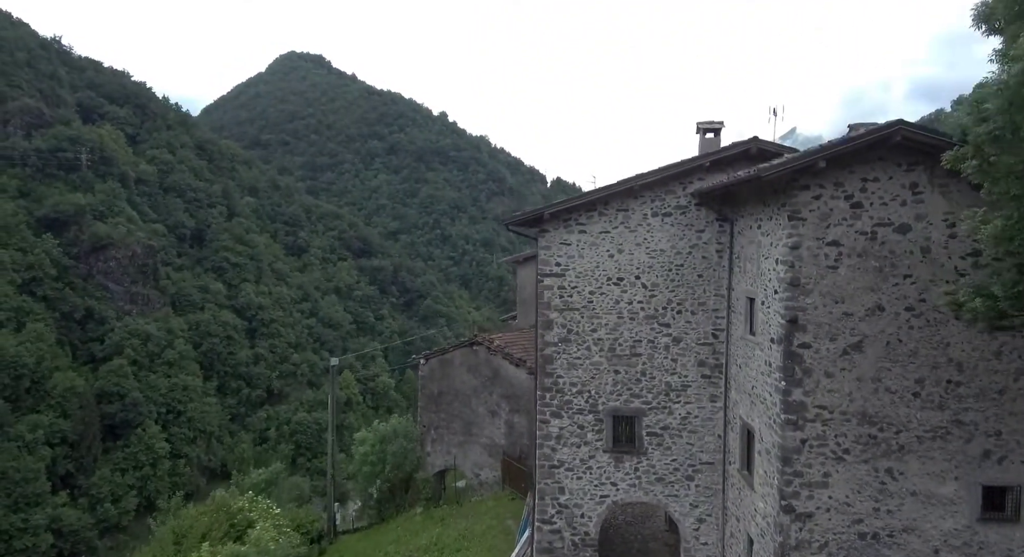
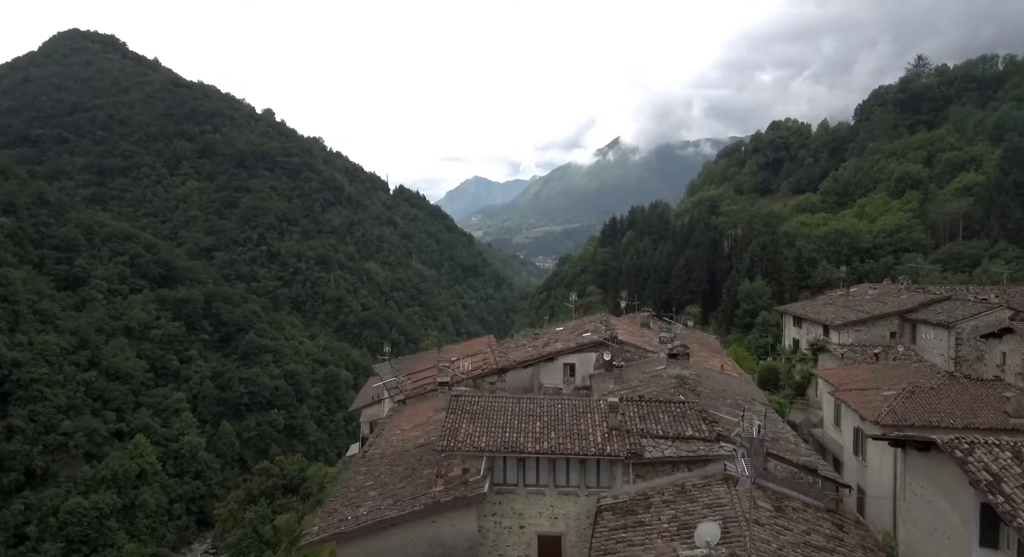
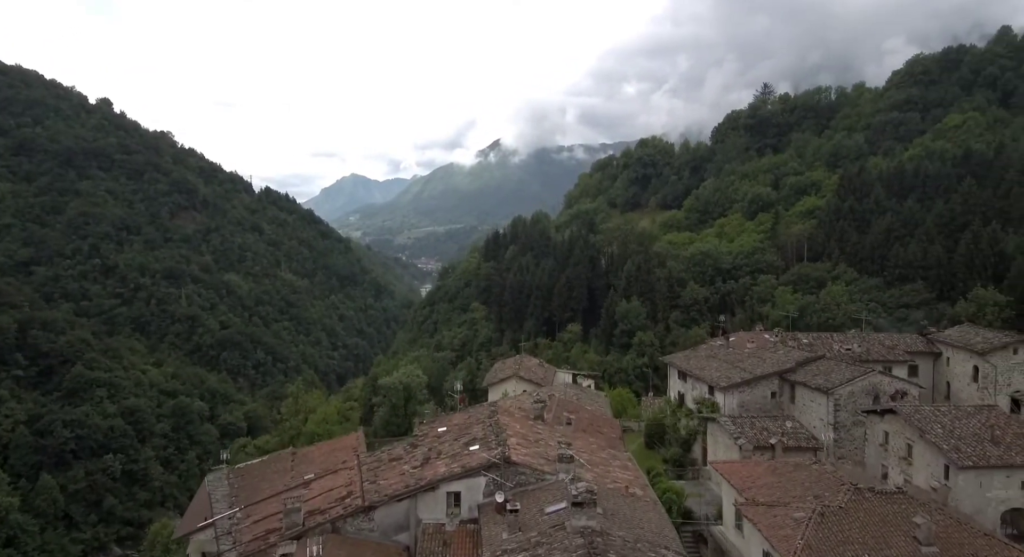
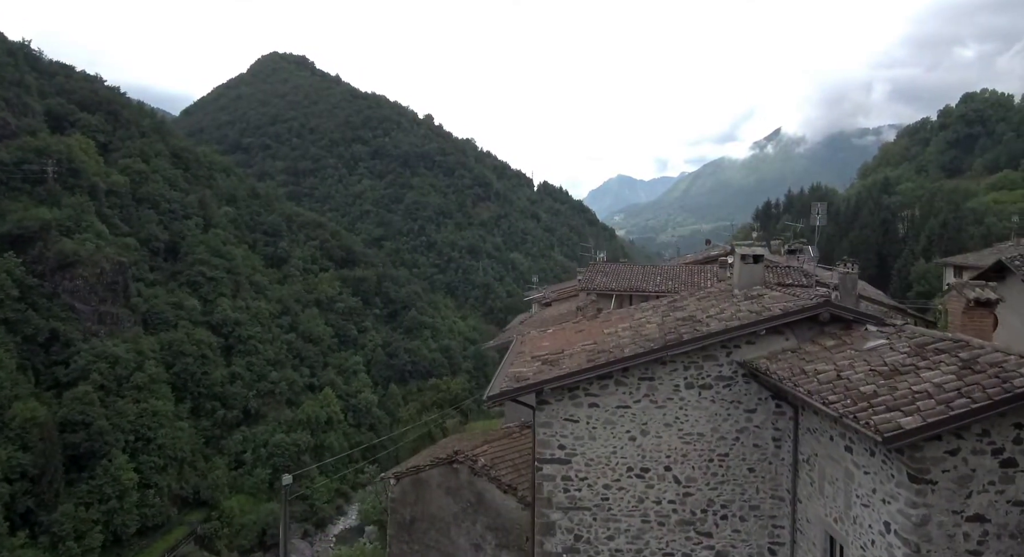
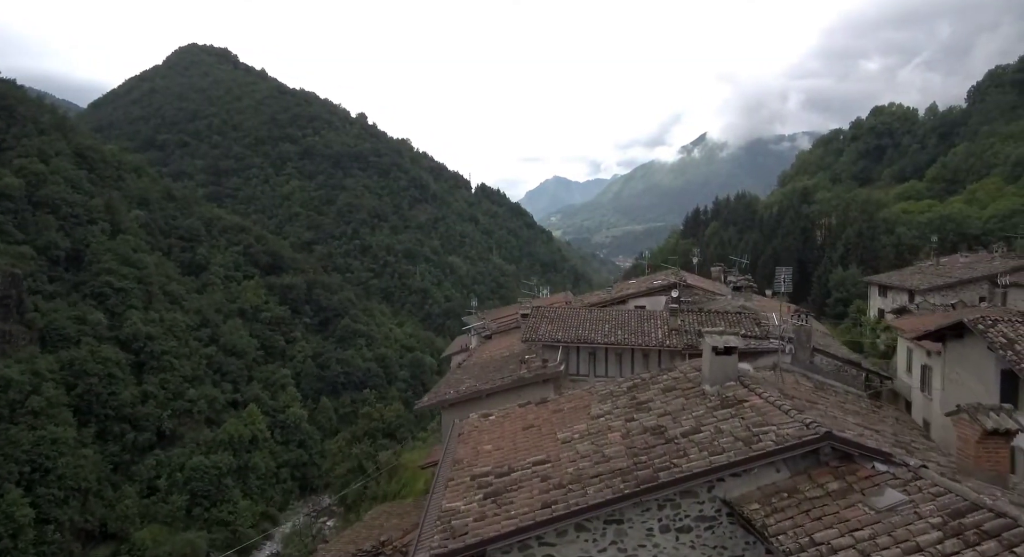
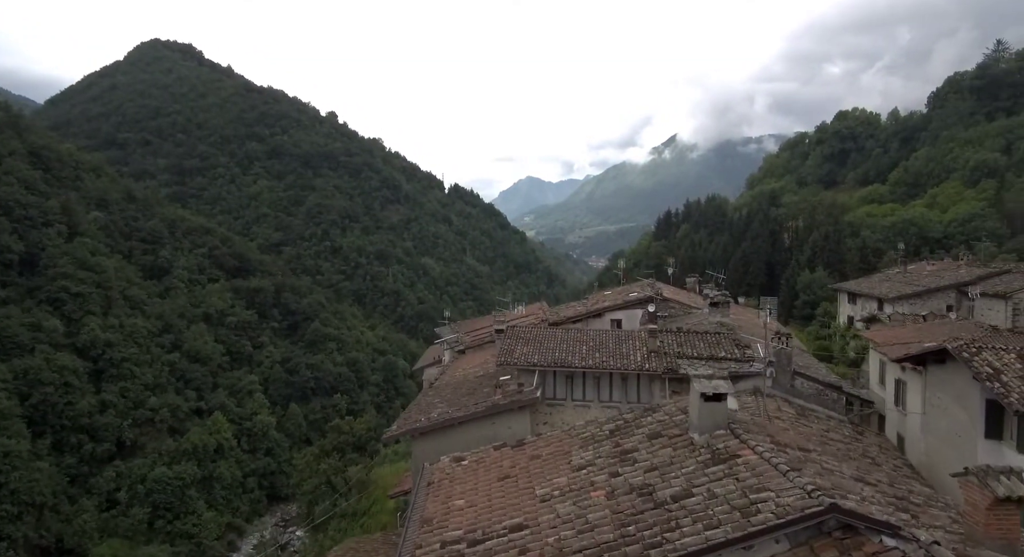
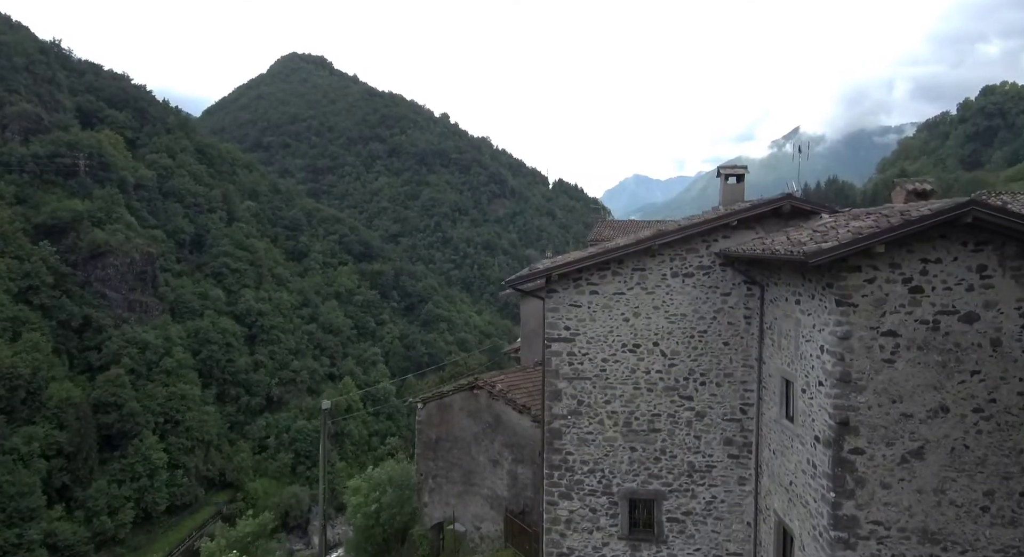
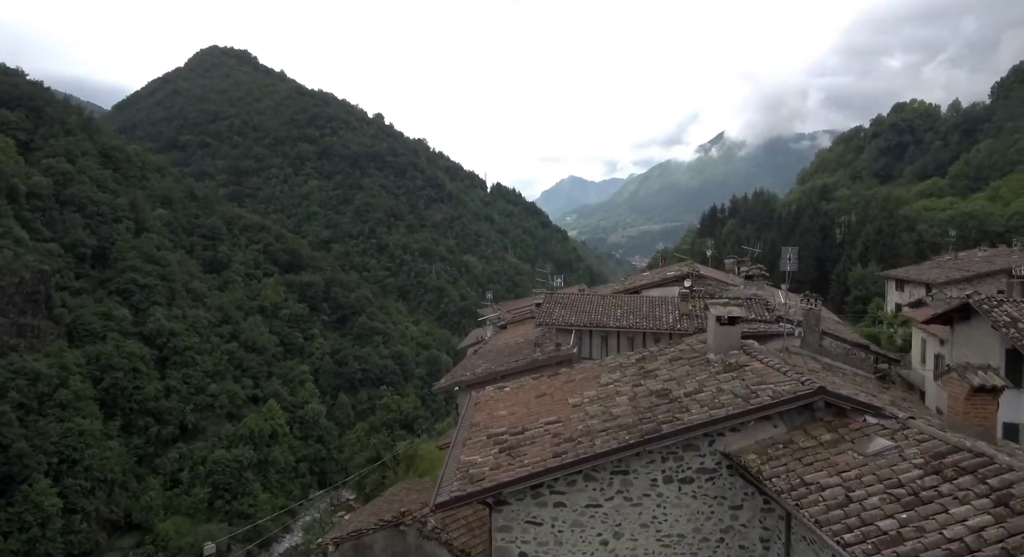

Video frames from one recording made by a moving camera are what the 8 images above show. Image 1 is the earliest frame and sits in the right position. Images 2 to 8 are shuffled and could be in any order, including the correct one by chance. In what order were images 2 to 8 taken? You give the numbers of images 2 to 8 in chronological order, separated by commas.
7, 4, 8, 5, 6, 2, 3
